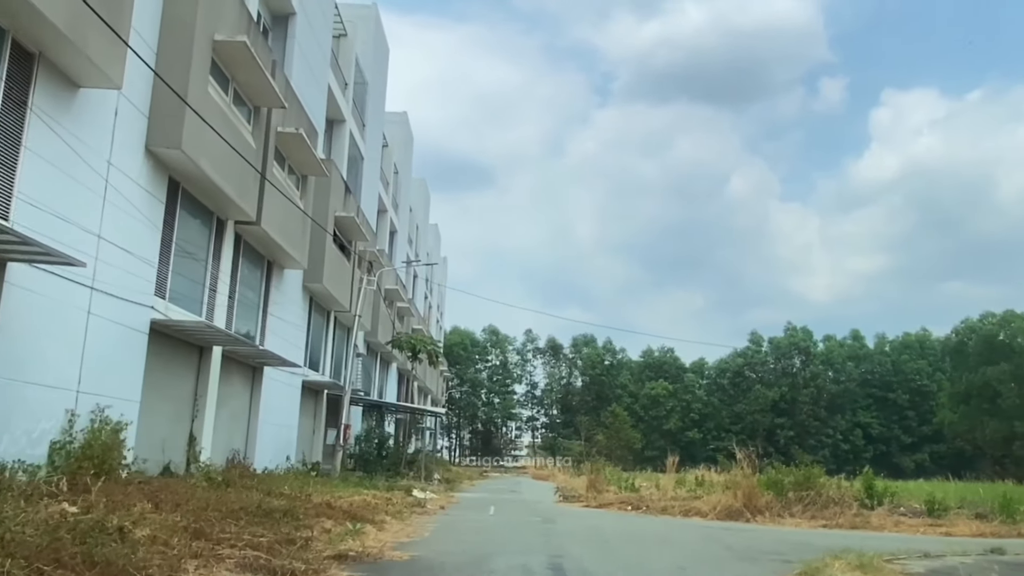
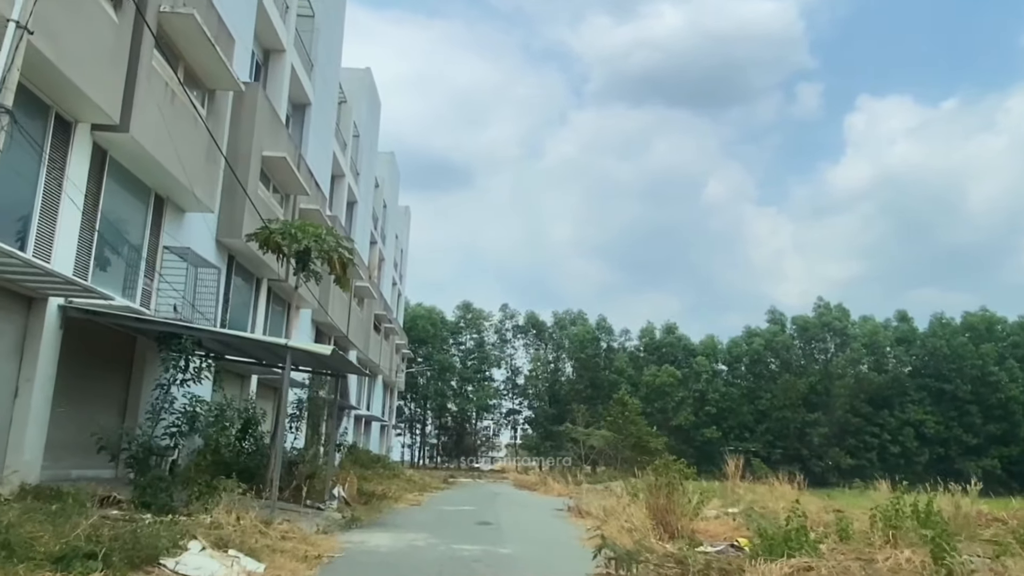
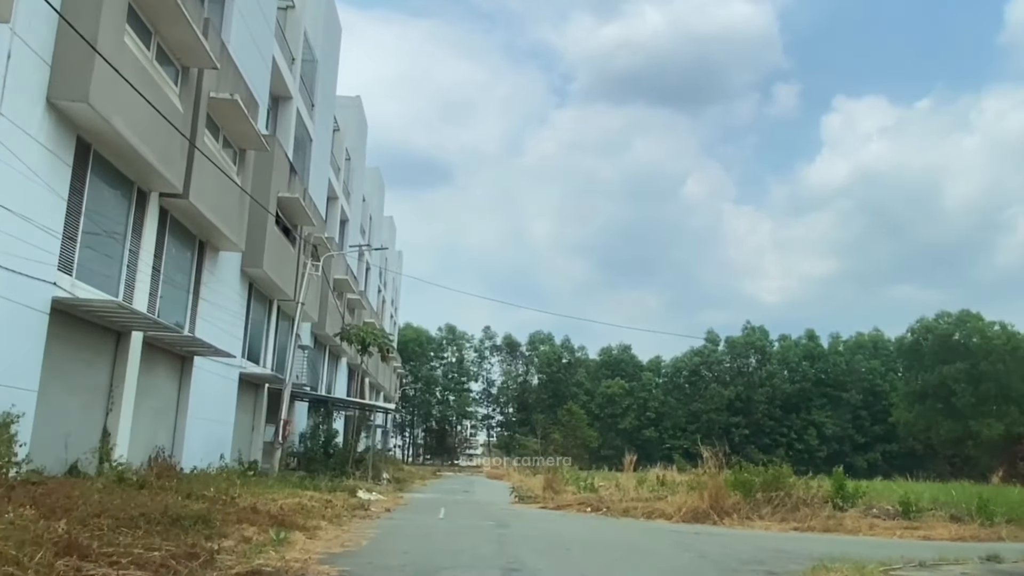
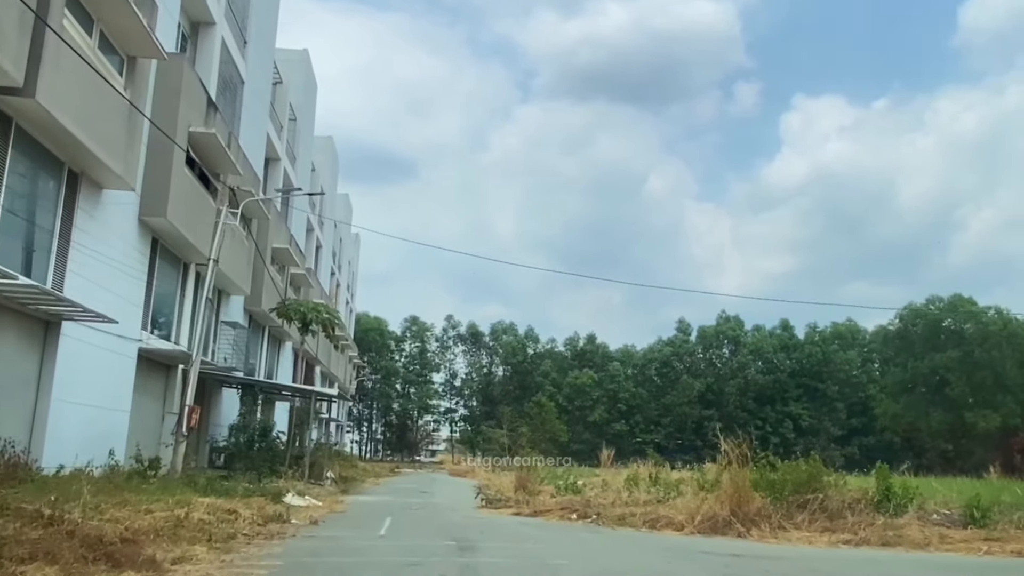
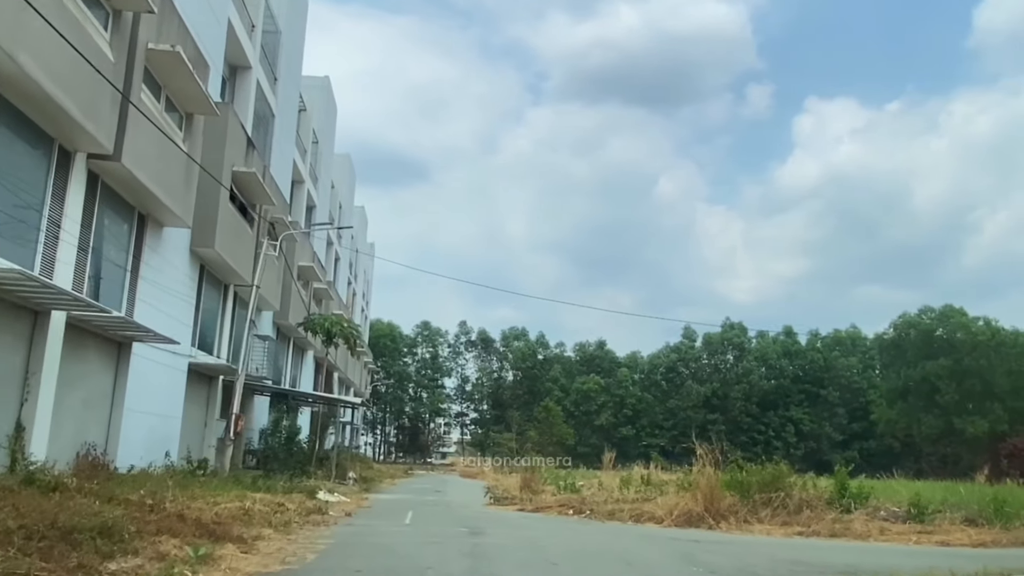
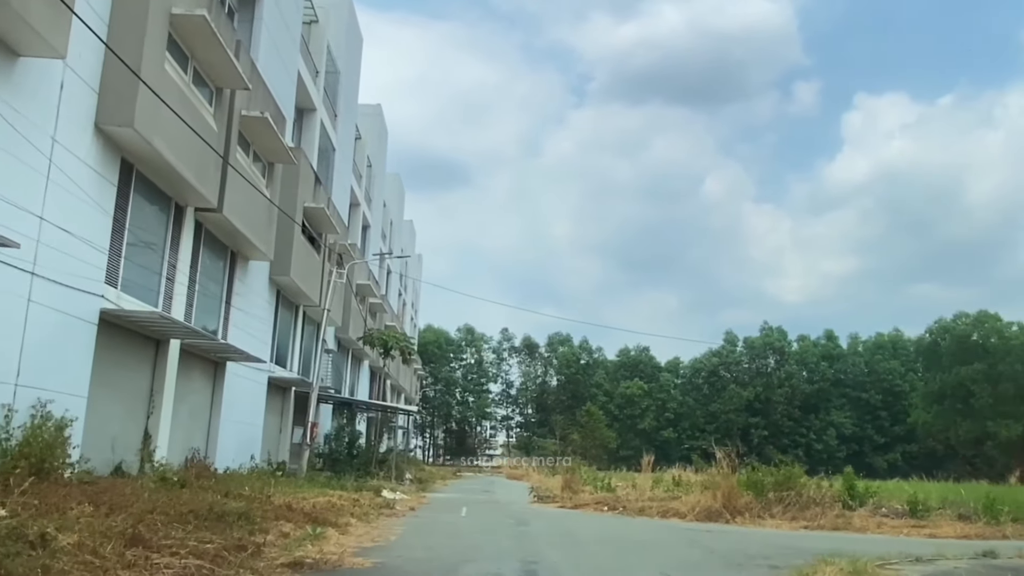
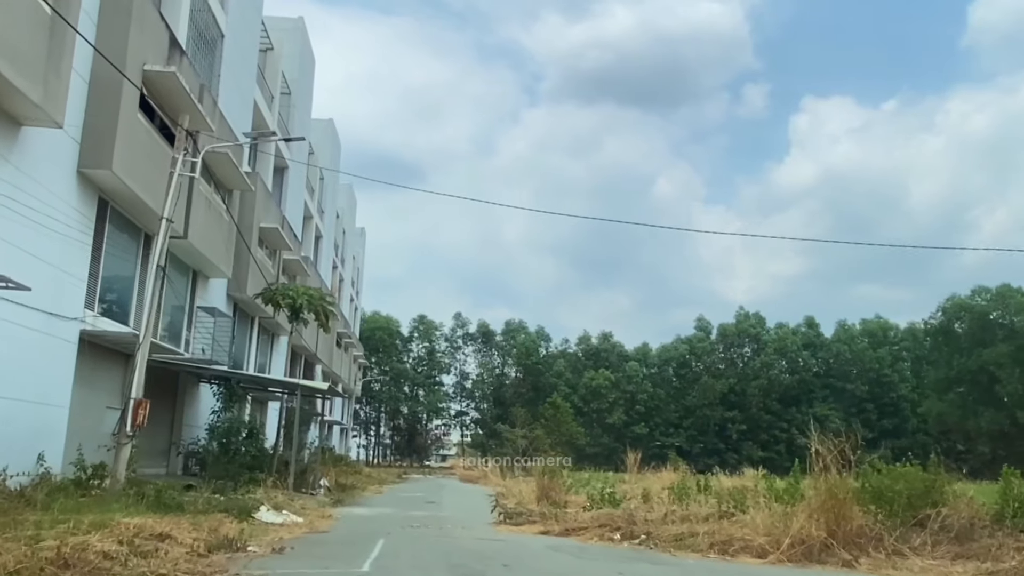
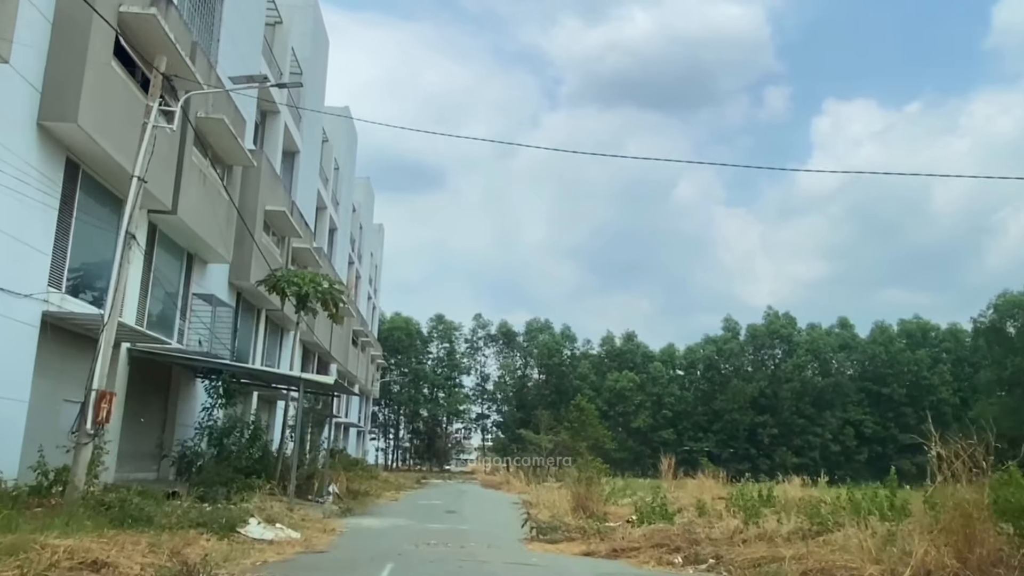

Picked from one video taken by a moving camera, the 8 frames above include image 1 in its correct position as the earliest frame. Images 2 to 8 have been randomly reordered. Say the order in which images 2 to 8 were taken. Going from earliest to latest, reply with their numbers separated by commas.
6, 3, 5, 4, 7, 8, 2
